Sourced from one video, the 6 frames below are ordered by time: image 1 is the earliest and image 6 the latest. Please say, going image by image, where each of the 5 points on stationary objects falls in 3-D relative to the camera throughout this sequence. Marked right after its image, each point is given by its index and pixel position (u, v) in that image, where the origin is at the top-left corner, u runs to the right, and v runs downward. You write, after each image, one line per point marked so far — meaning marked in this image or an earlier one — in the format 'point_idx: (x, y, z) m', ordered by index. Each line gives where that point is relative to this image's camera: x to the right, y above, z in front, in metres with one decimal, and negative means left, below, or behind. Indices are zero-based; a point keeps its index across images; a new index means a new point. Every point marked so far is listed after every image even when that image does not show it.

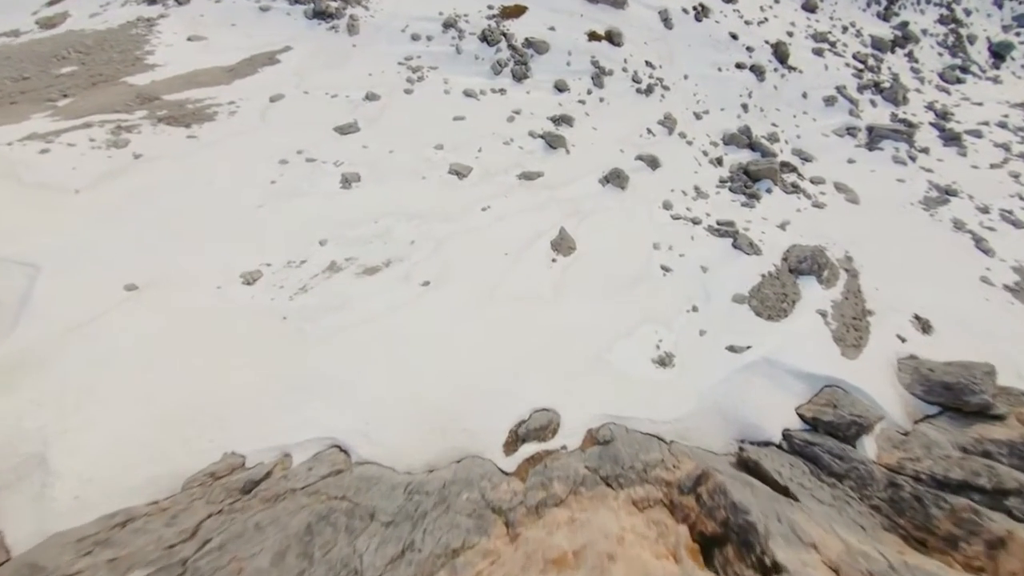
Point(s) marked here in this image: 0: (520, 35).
0: (+0.3, +9.0, +14.6) m
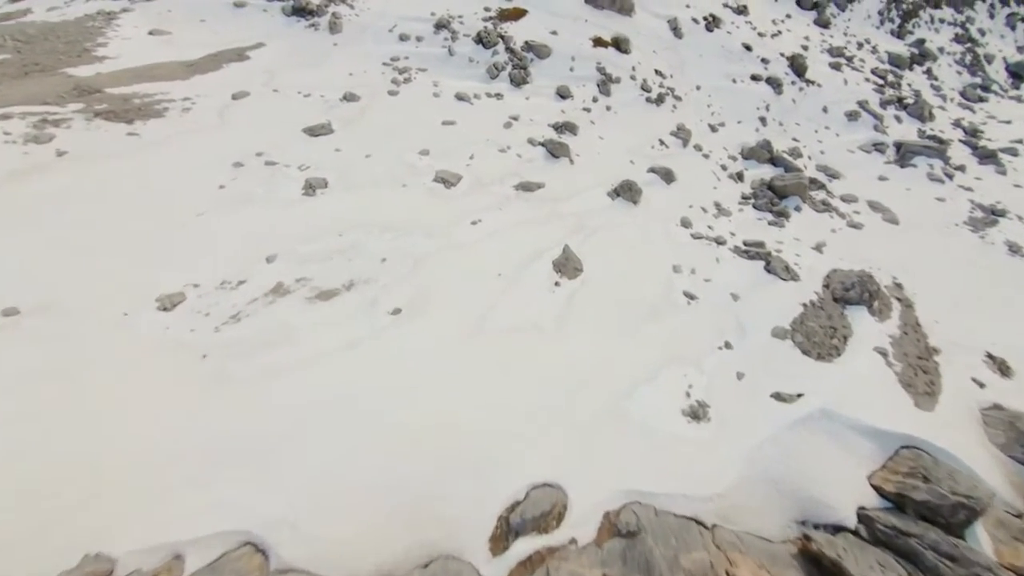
0: (+0.2, +8.1, +13.3) m
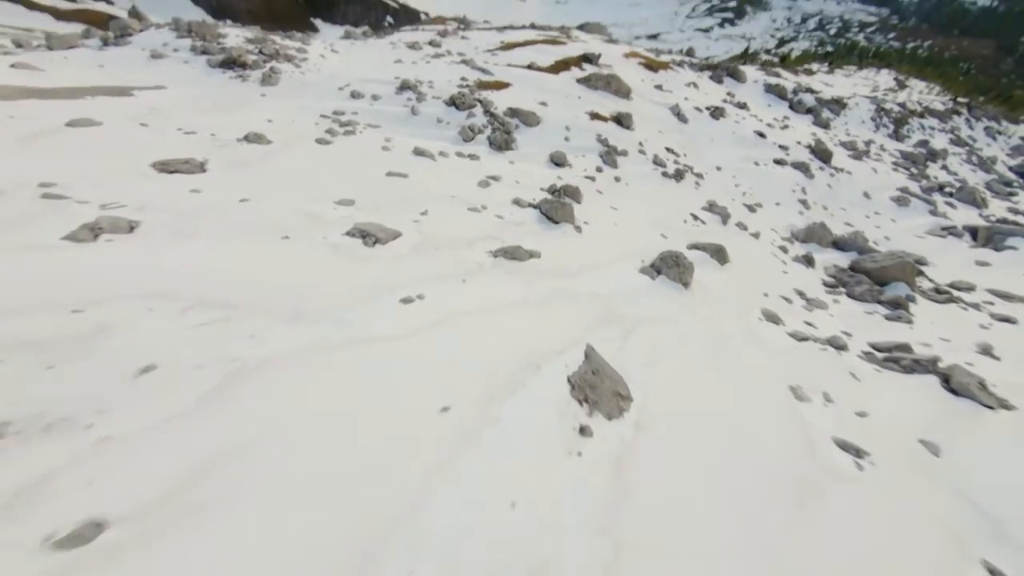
0: (-0.3, +4.9, +11.0) m
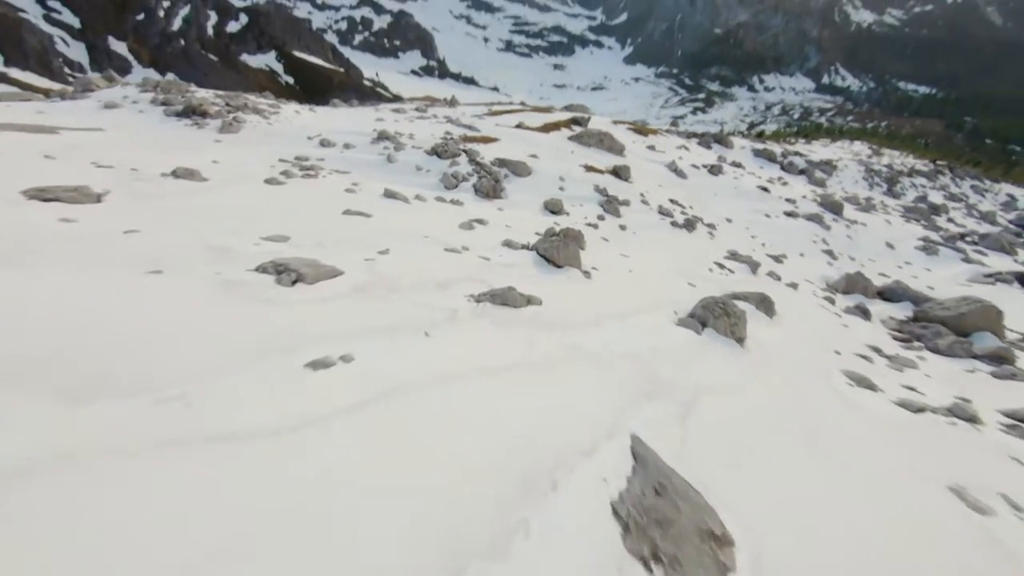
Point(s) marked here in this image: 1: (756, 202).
0: (-0.6, +3.3, +10.1) m
1: (+7.6, +2.7, +12.8) m
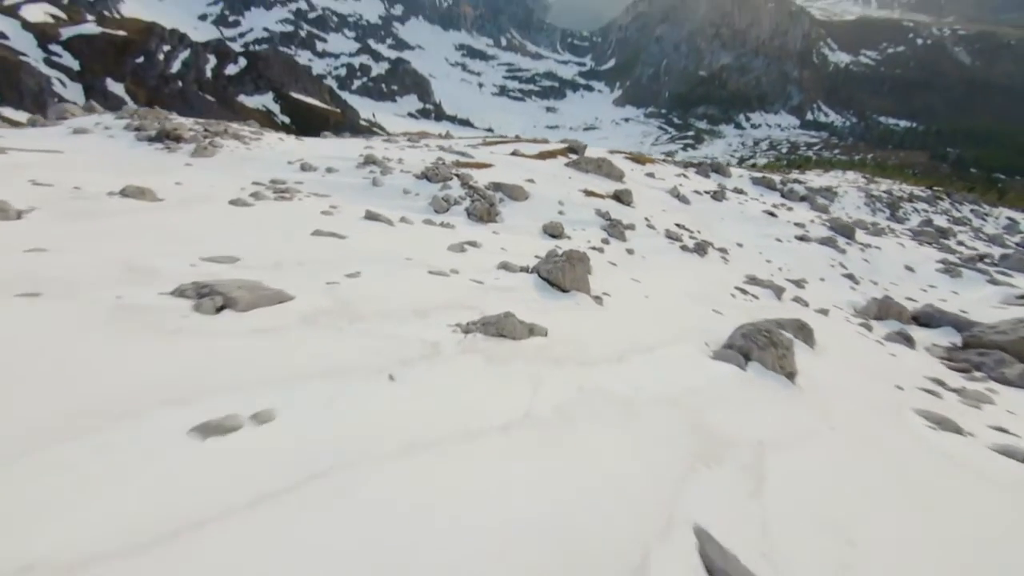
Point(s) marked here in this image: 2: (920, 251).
0: (-0.7, +2.5, +9.5) m
1: (+7.5, +1.9, +12.2) m
2: (+13.1, +1.2, +13.1) m
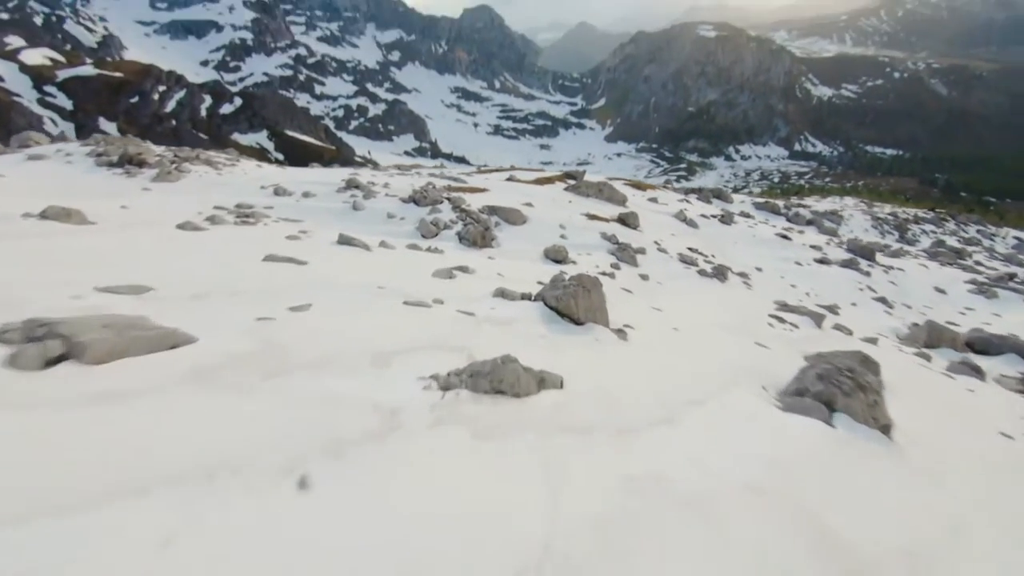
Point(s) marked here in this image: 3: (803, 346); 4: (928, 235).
0: (-0.7, +1.8, +8.8) m
1: (+7.4, +1.1, +11.4) m
2: (+13.0, +0.5, +12.3) m
3: (+3.6, -0.7, +5.1) m
4: (+20.0, +2.5, +19.7) m
